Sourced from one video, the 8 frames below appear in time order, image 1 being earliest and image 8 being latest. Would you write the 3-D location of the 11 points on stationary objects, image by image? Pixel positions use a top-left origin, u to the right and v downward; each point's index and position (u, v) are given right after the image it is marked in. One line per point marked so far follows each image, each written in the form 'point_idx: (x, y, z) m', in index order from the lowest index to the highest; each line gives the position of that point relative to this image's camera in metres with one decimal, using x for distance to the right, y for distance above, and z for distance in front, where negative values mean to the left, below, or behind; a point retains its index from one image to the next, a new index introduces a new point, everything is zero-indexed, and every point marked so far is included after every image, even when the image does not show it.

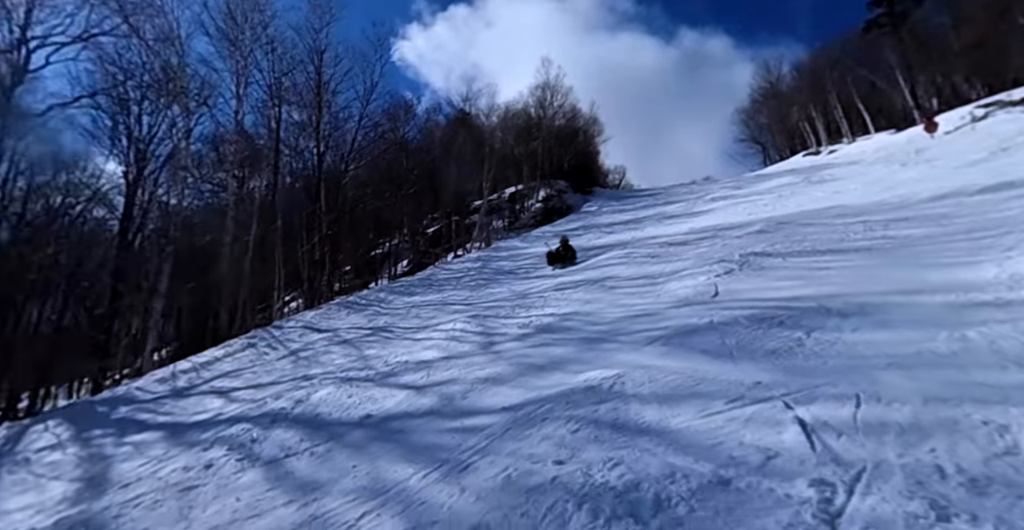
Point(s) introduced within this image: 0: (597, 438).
0: (+0.6, -1.1, +2.7) m
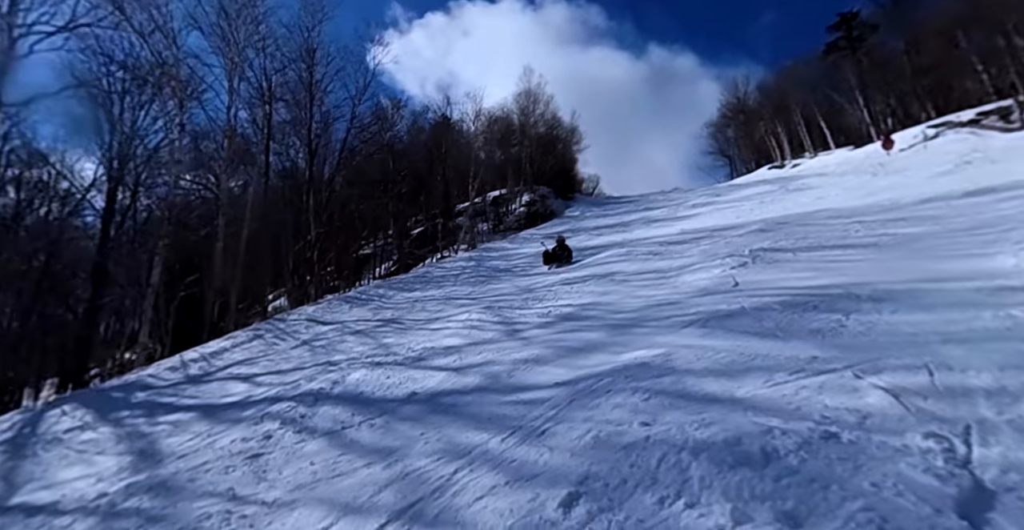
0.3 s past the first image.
0: (+1.1, -0.9, +2.9) m
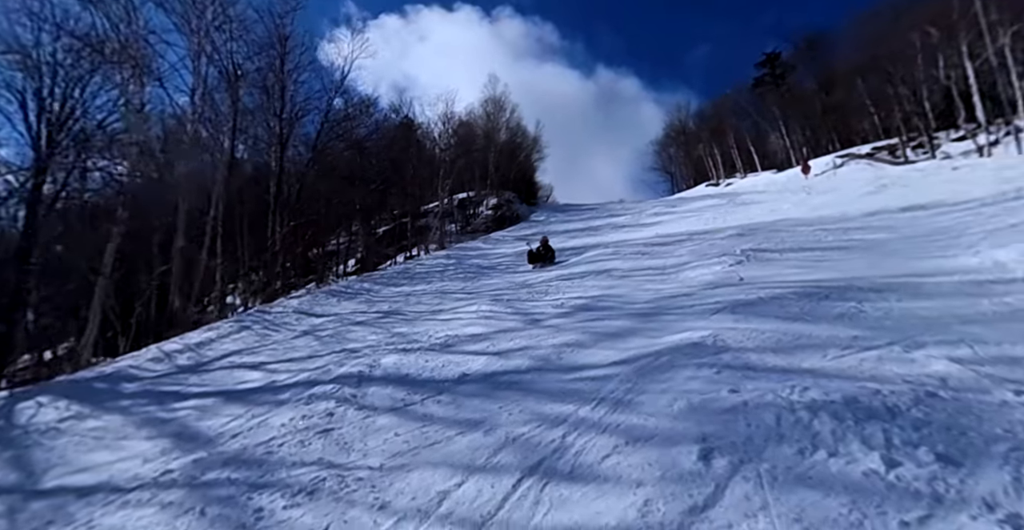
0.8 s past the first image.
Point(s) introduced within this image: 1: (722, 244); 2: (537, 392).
0: (+1.7, -0.8, +3.1) m
1: (+5.0, +0.5, +10.4) m
2: (+0.2, -1.1, +3.5) m
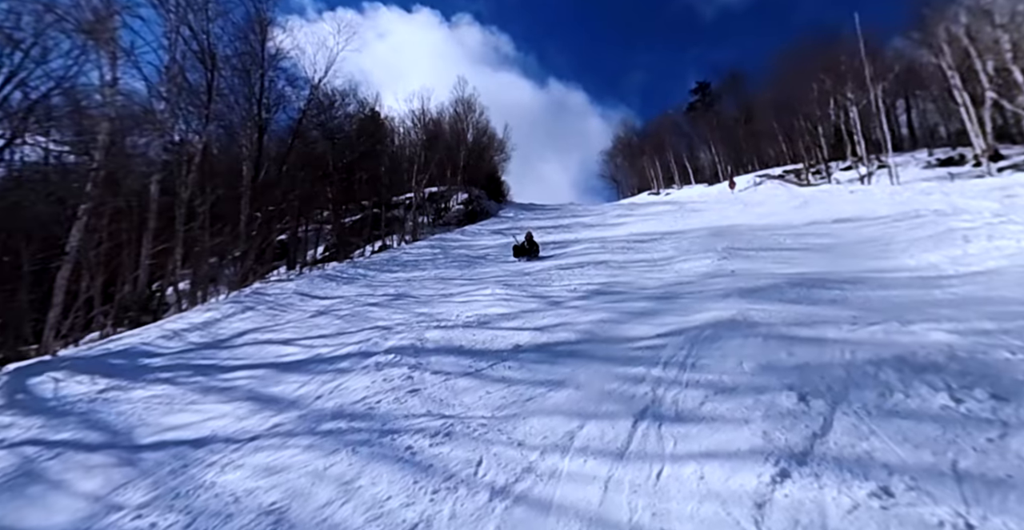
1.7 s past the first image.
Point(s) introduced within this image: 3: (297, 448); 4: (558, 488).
0: (+2.3, -0.6, +3.6) m
1: (+4.9, +0.6, +11.2) m
2: (+0.8, -0.9, +3.9) m
3: (-1.4, -1.2, +2.9) m
4: (+0.2, -1.1, +2.2) m
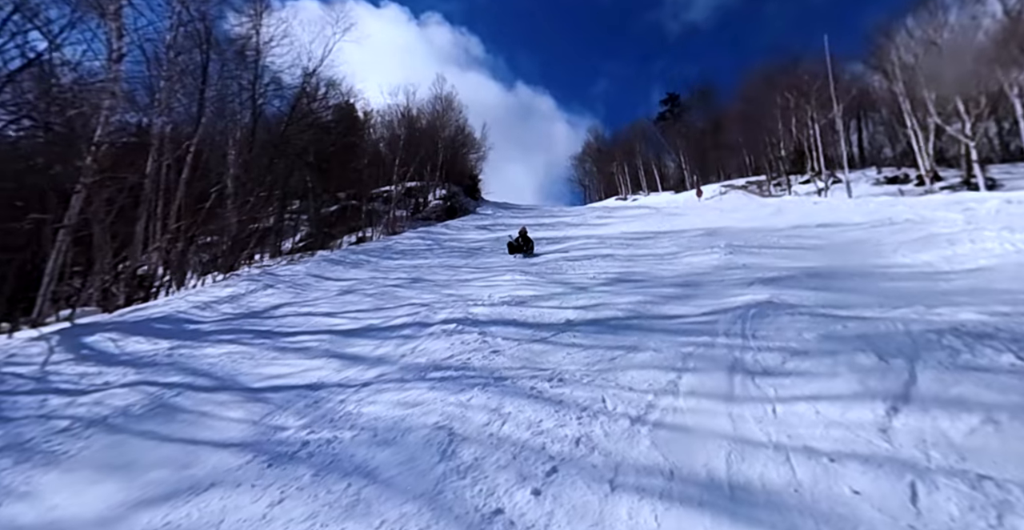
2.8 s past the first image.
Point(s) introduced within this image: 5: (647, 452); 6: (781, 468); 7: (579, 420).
0: (+3.0, -0.5, +4.1) m
1: (+5.1, +0.7, +11.8) m
2: (+1.5, -0.6, +4.3) m
3: (-0.7, -0.9, +3.1) m
4: (+1.0, -0.9, +2.5) m
5: (+0.7, -0.9, +2.2) m
6: (+1.2, -0.9, +2.0) m
7: (+0.4, -0.9, +2.5) m
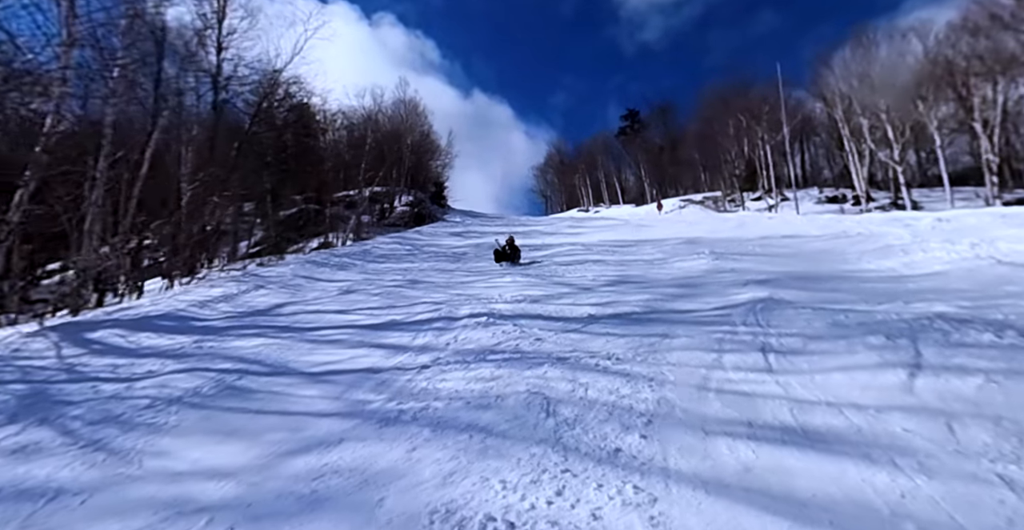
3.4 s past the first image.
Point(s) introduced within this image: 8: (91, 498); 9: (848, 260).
0: (+3.4, -0.5, +4.7) m
1: (+4.9, +0.5, +12.5) m
2: (+1.9, -0.6, +4.7) m
3: (-0.2, -0.8, +3.4) m
4: (+1.5, -0.8, +2.9) m
5: (+1.2, -0.8, +2.6) m
6: (+1.8, -0.8, +2.4) m
7: (+0.9, -0.8, +2.8) m
8: (-2.0, -1.1, +2.0) m
9: (+7.1, +0.1, +9.1) m
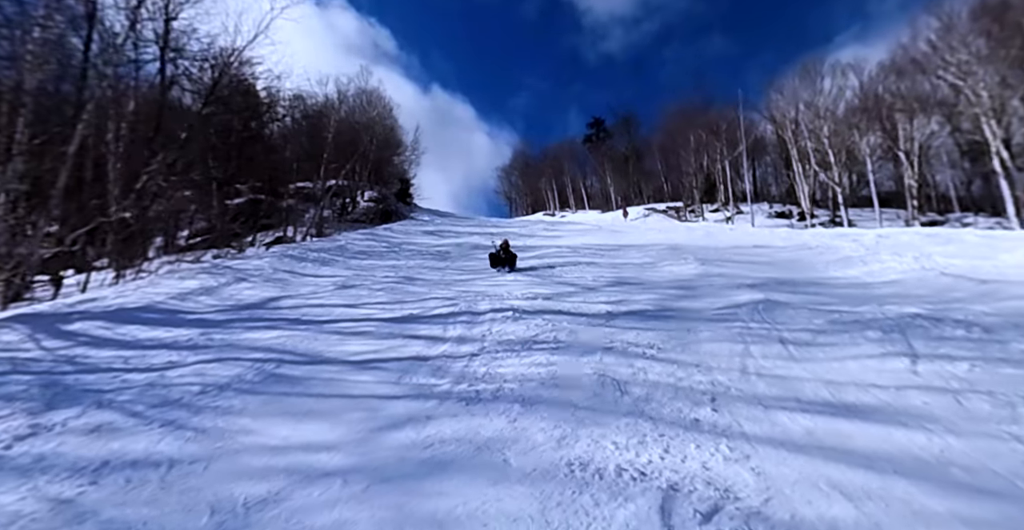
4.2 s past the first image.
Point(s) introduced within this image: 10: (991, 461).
0: (+3.8, -0.5, +5.2) m
1: (+4.7, +0.4, +13.2) m
2: (+2.2, -0.6, +5.1) m
3: (+0.3, -0.8, +3.6) m
4: (+2.0, -0.8, +3.3) m
5: (+1.7, -0.8, +2.9) m
6: (+2.3, -0.8, +2.8) m
7: (+1.4, -0.8, +3.2) m
8: (-1.5, -1.0, +2.2) m
9: (+7.1, -0.1, +9.9) m
10: (+2.2, -0.9, +2.0) m
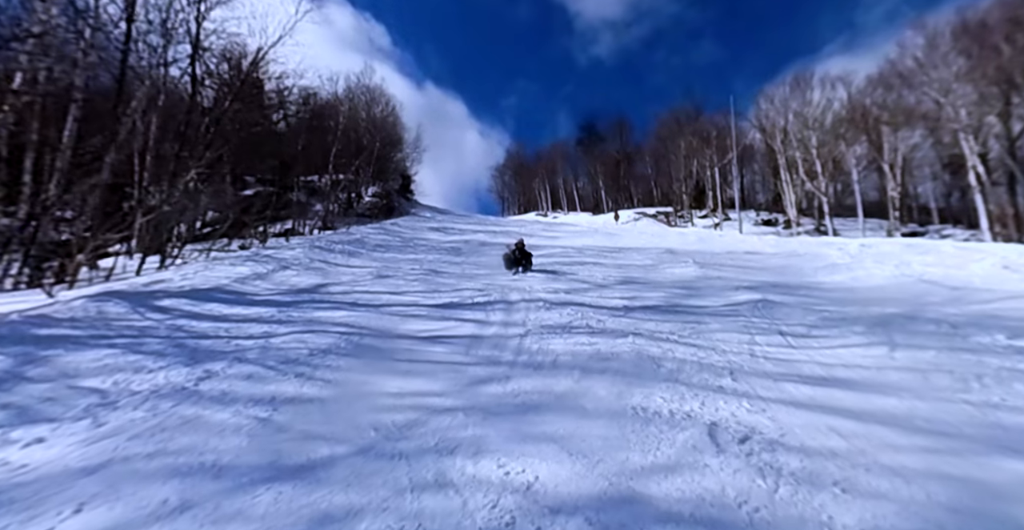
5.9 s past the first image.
0: (+4.2, -0.6, +5.9) m
1: (+5.0, +0.3, +13.9) m
2: (+2.6, -0.7, +5.8) m
3: (+0.7, -0.7, +4.3) m
4: (+2.4, -0.8, +4.0) m
5: (+2.2, -0.9, +3.6) m
6: (+2.8, -0.9, +3.5) m
7: (+1.8, -0.8, +3.9) m
8: (-1.0, -0.9, +2.8) m
9: (+7.5, -0.3, +10.7) m
10: (+2.7, -0.9, +2.7) m
